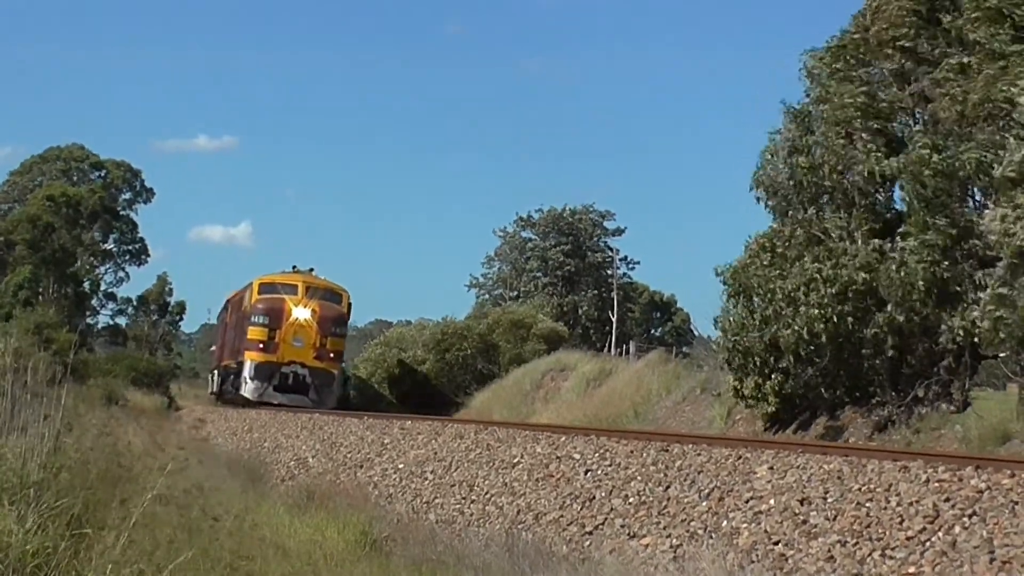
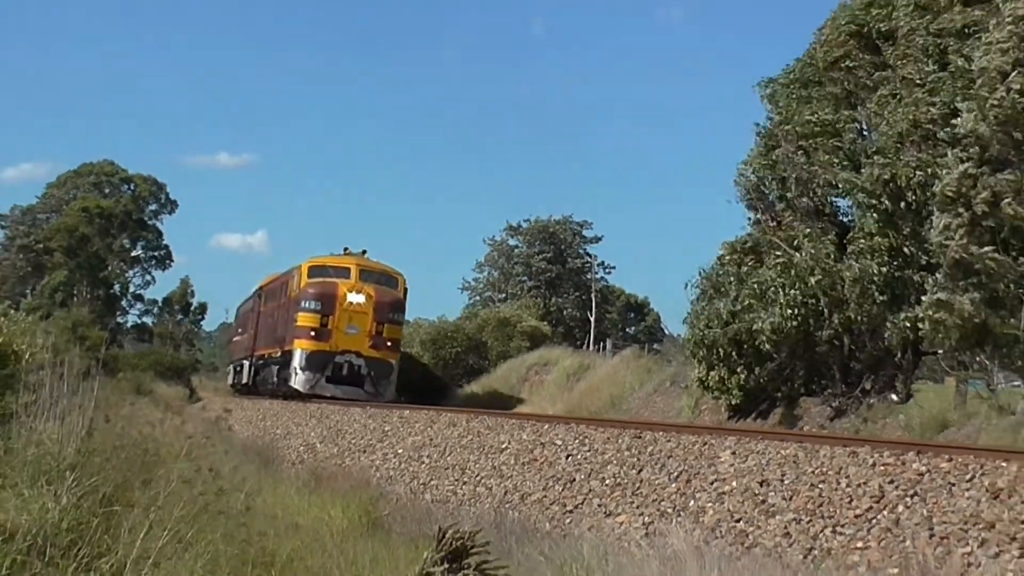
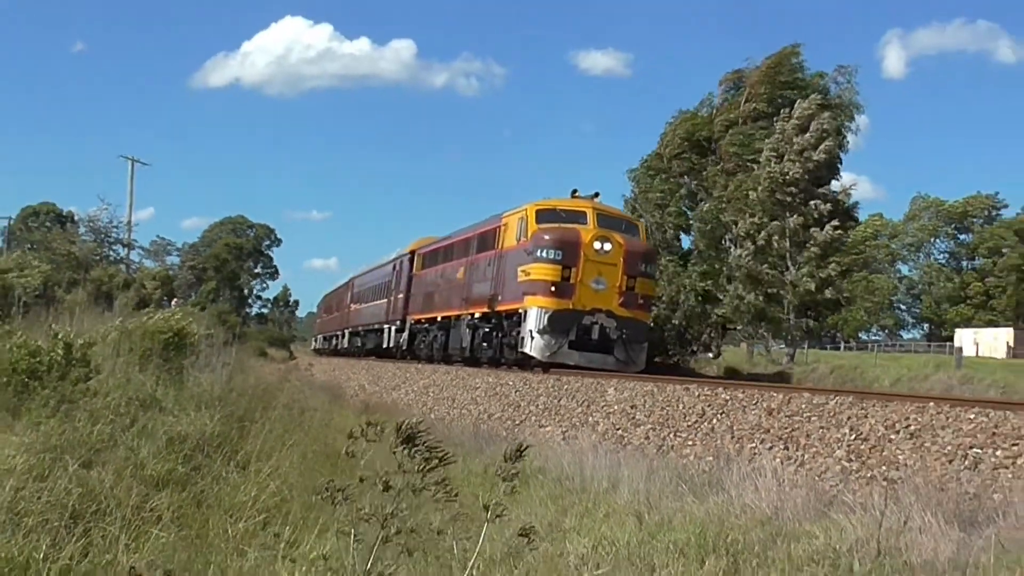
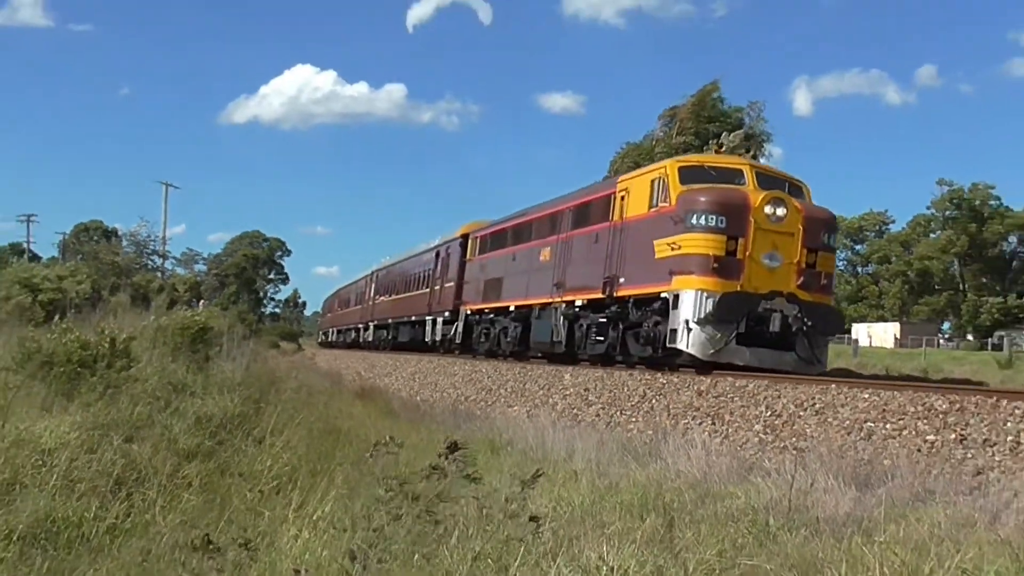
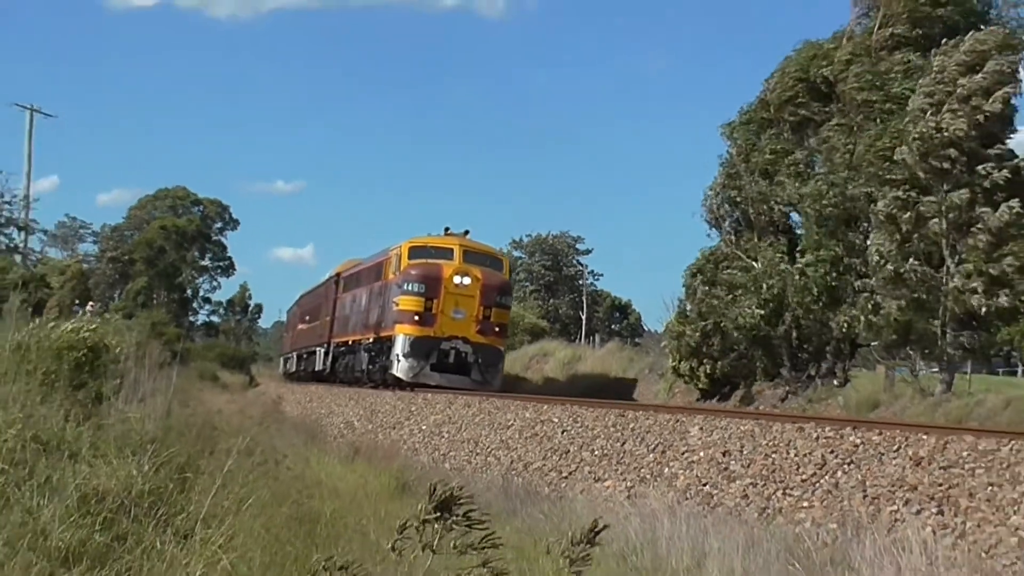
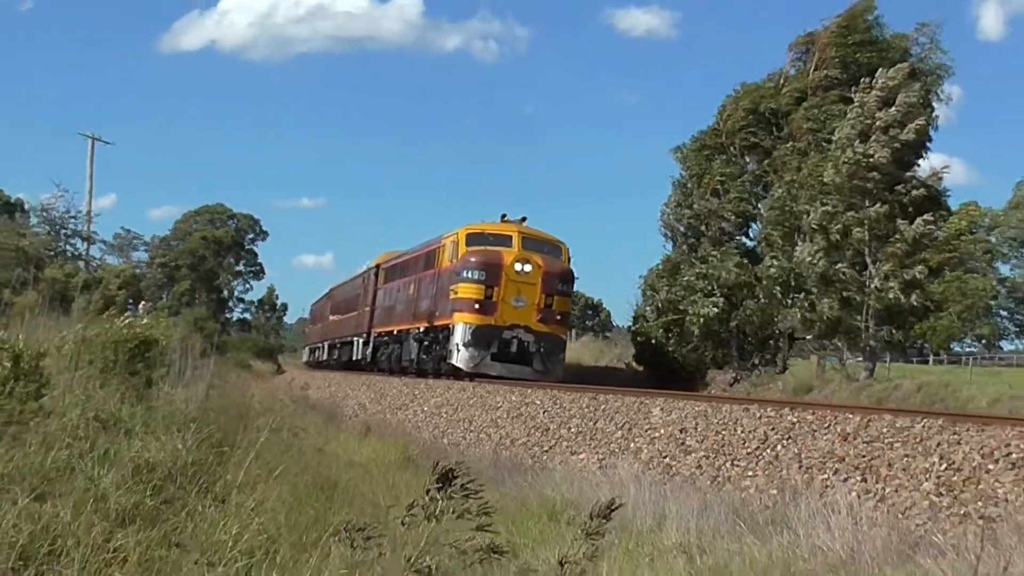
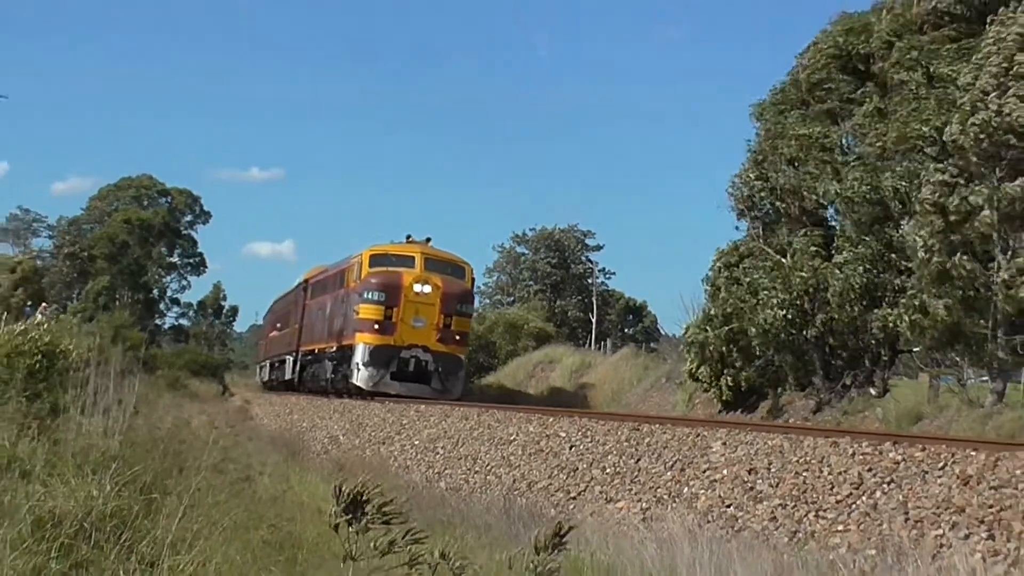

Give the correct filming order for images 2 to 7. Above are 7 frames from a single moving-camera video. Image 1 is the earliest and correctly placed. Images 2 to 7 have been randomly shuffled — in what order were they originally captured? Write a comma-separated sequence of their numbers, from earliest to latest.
2, 7, 5, 6, 3, 4
